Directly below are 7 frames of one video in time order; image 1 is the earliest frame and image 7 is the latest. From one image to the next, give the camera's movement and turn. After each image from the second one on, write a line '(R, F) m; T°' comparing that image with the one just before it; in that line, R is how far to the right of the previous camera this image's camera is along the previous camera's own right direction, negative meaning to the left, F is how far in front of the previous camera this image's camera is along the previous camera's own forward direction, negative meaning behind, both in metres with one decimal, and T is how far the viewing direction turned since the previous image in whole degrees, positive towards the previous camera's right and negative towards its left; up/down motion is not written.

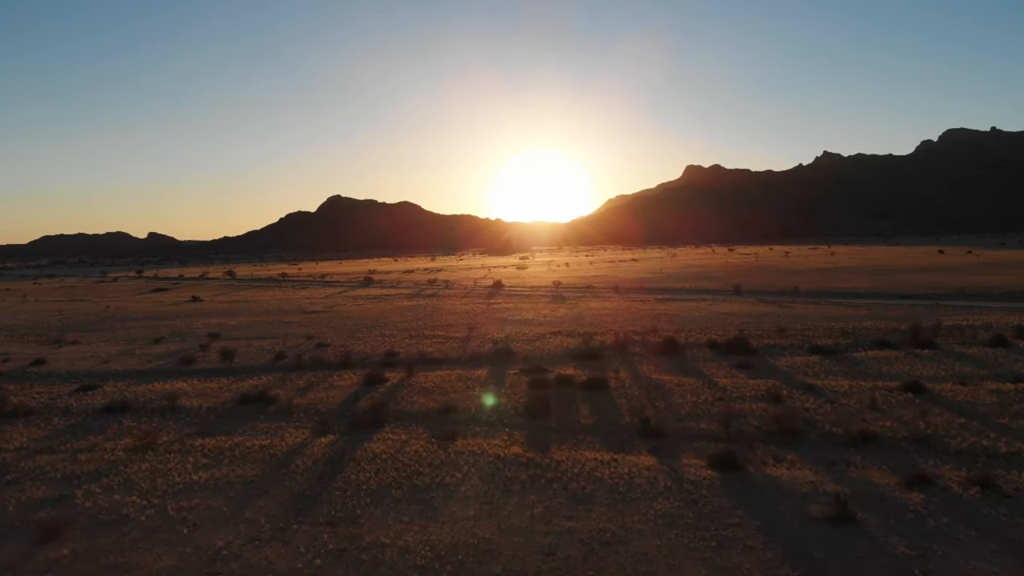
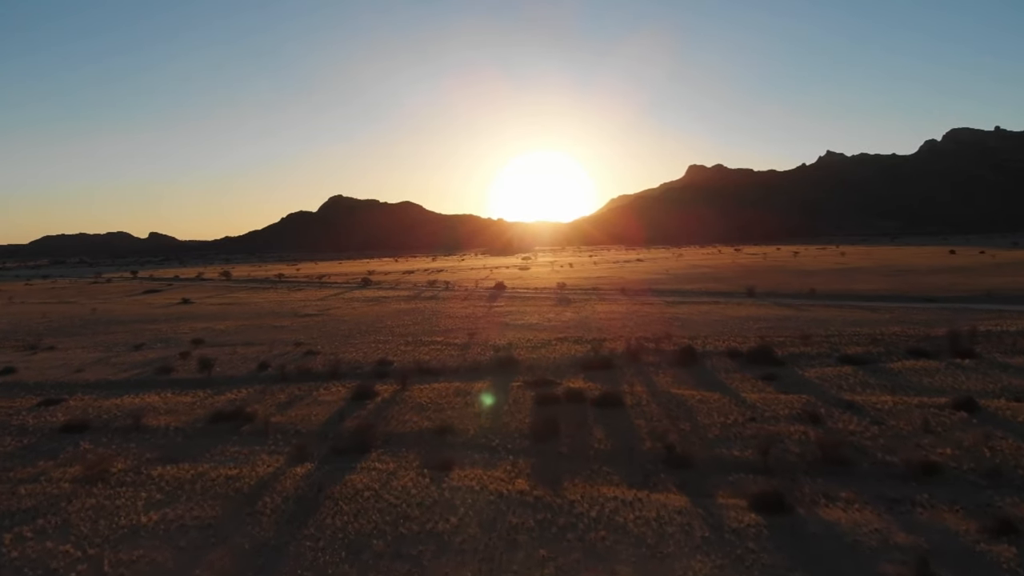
(-0.1, +2.6) m; 0°
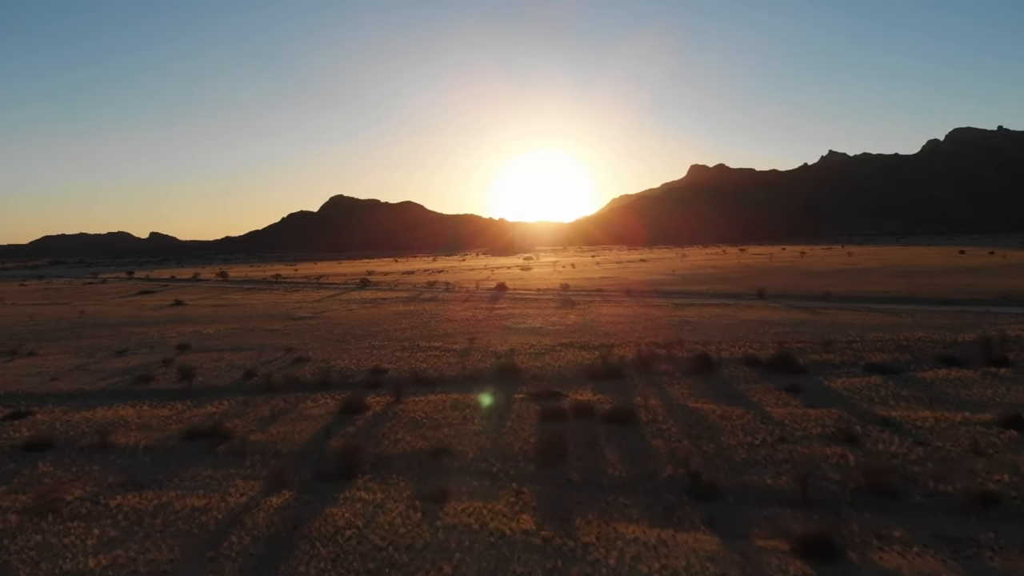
(0.0, +2.0) m; 0°
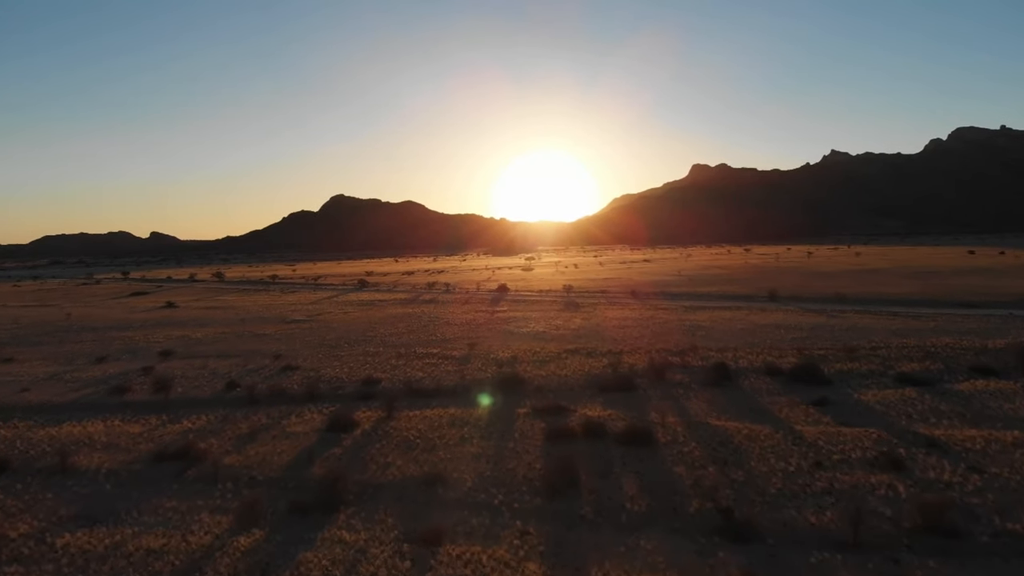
(0.0, +2.0) m; 0°
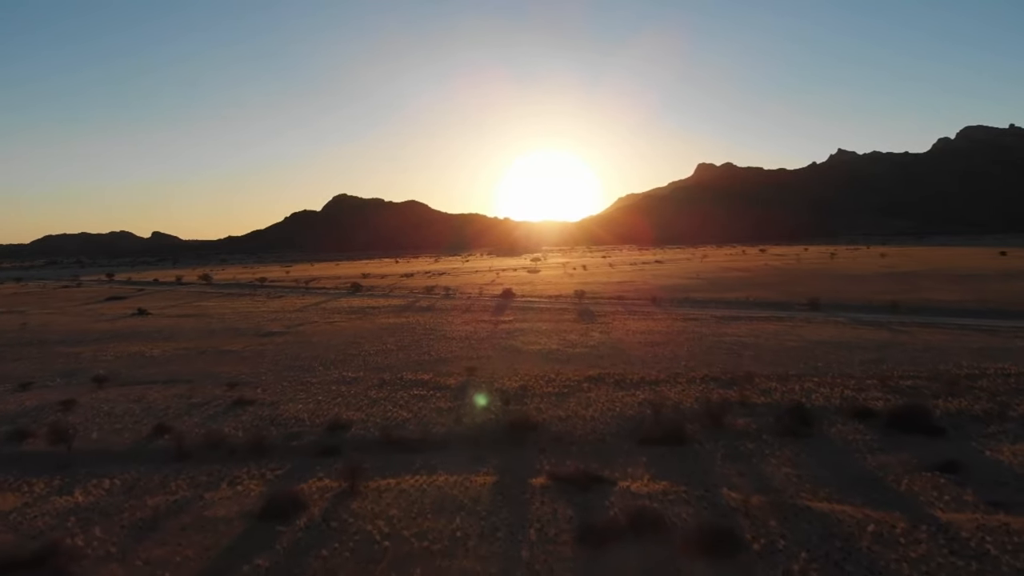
(-0.2, +6.0) m; 0°
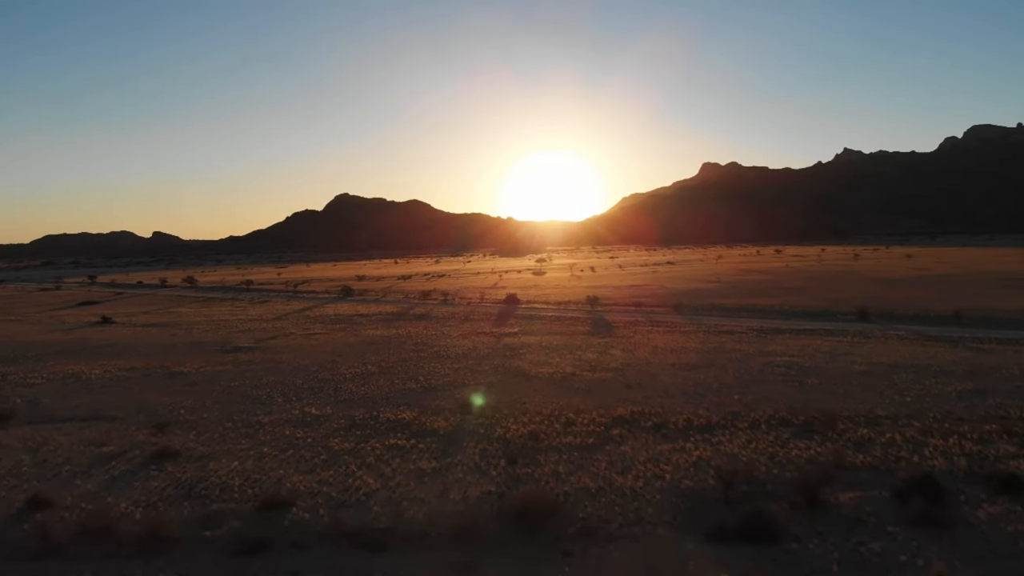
(-0.1, +5.8) m; 0°
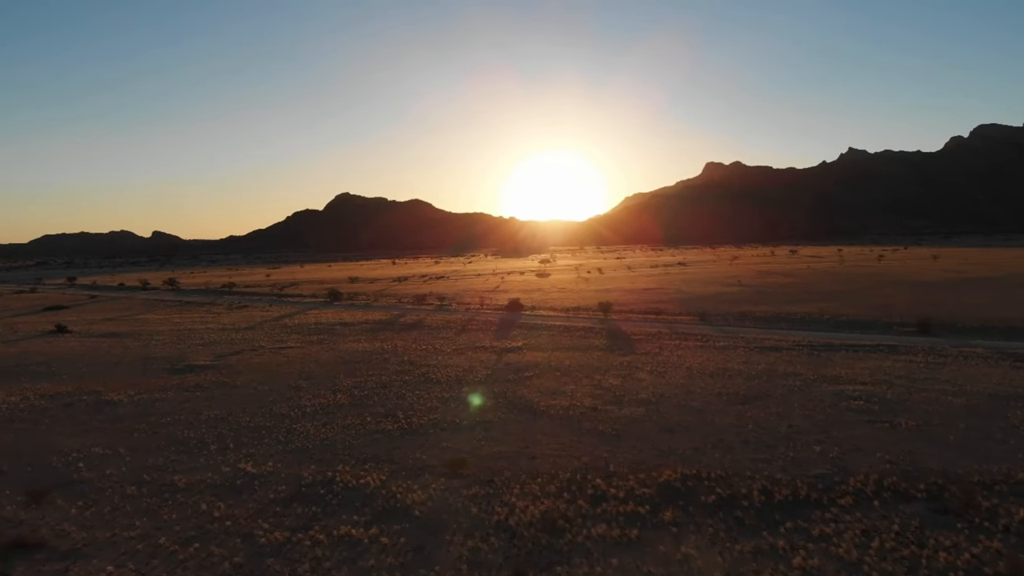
(-0.1, +5.5) m; 0°
